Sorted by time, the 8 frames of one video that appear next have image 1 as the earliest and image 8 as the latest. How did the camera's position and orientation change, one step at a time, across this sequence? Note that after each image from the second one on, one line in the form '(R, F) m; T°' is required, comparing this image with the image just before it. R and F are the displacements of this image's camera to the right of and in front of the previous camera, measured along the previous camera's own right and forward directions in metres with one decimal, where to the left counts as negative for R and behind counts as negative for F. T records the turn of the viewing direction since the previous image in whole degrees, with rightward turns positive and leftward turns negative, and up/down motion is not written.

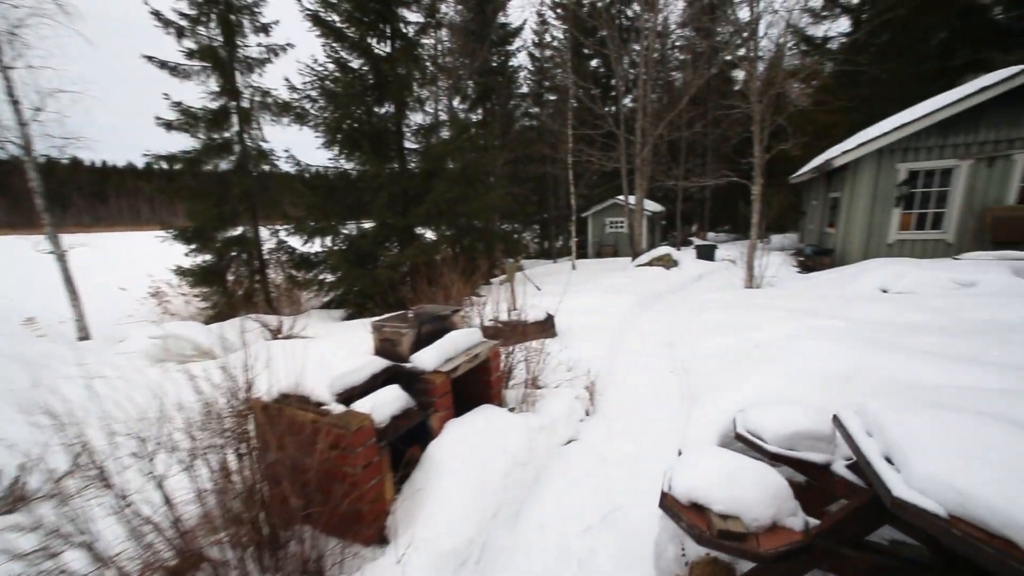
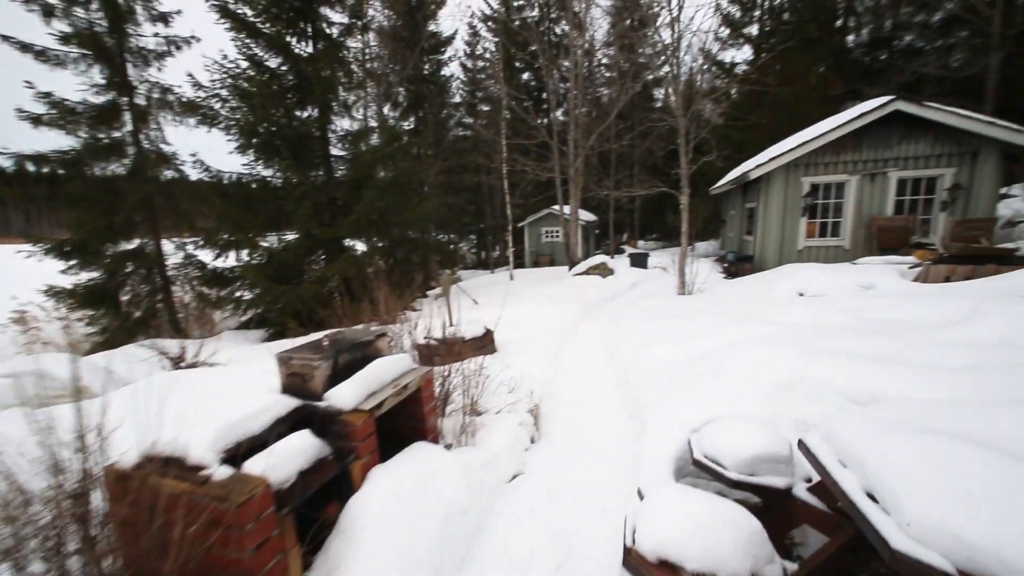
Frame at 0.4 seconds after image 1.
(0.0, +0.2) m; +8°
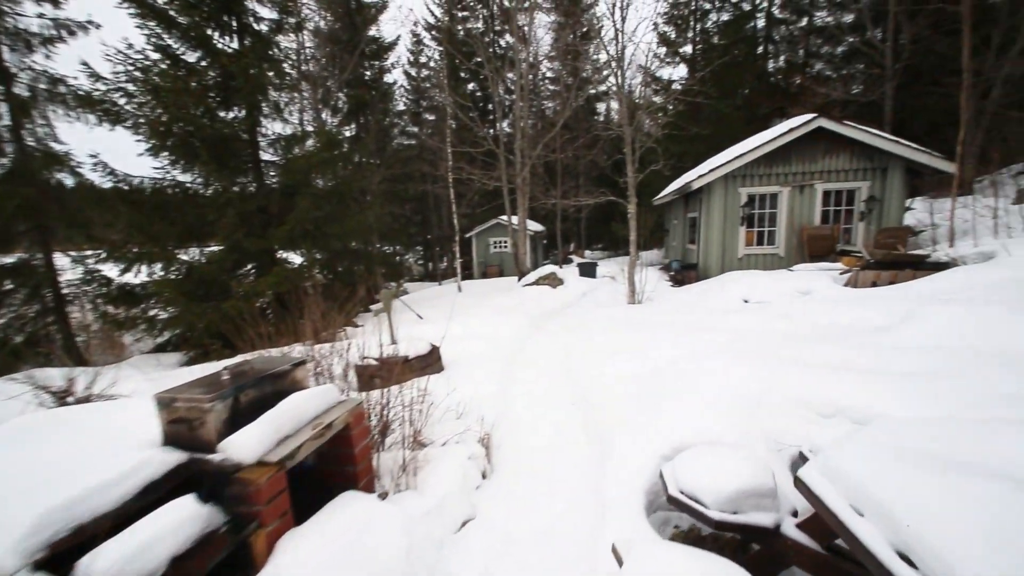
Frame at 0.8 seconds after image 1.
(0.0, +0.3) m; +7°
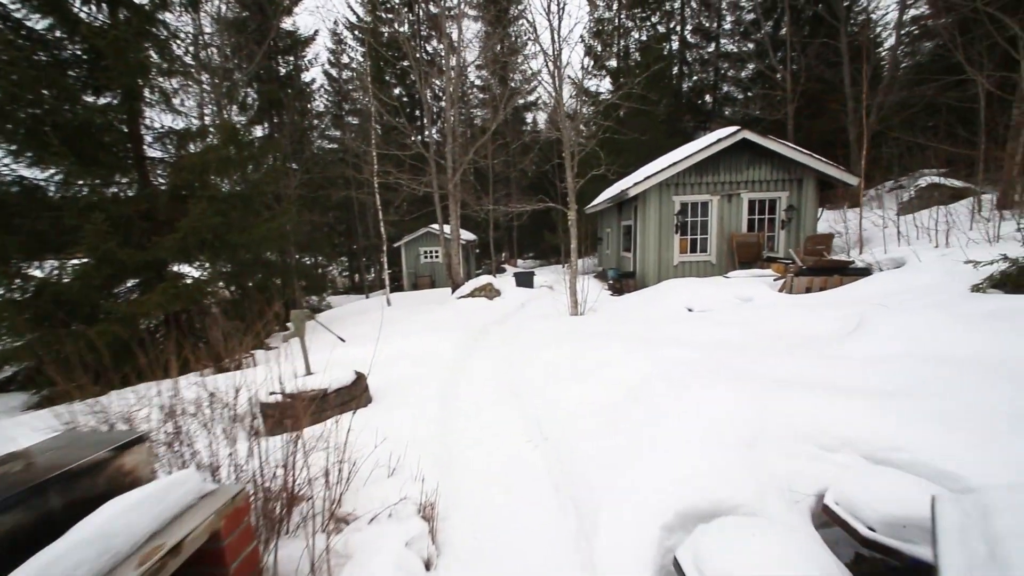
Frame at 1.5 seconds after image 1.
(-0.1, +0.5) m; +9°
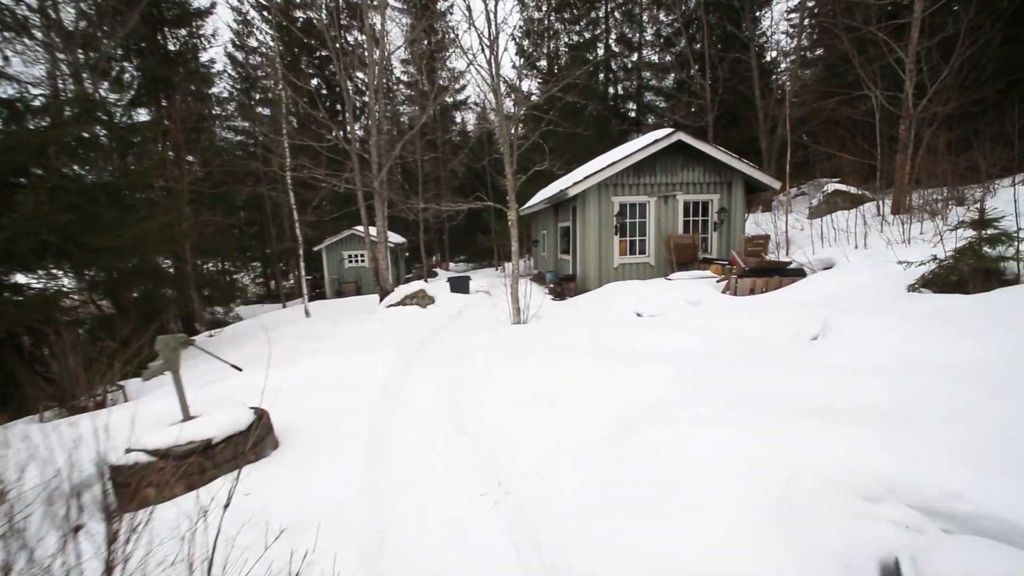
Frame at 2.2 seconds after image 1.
(-0.1, +0.6) m; +9°
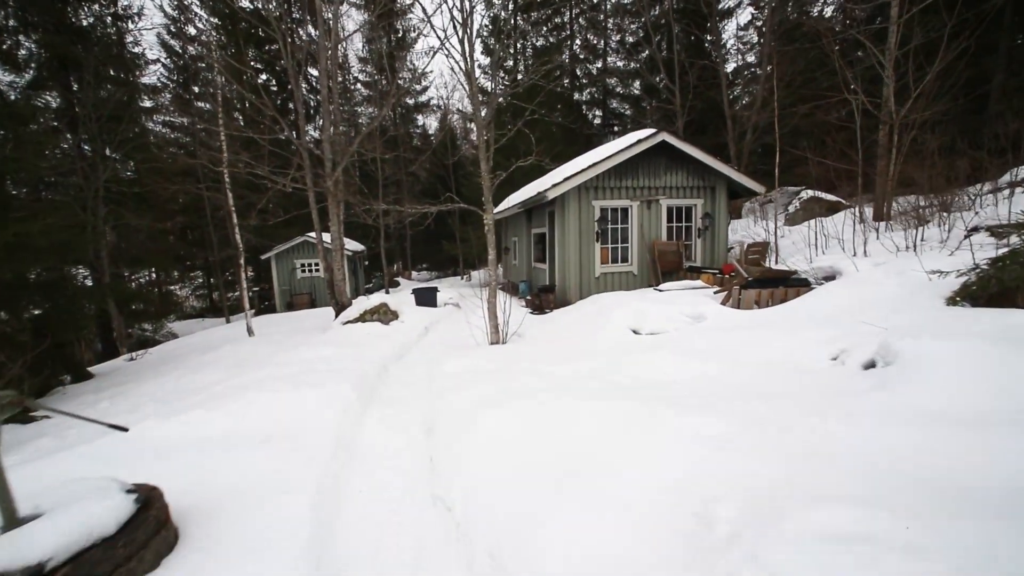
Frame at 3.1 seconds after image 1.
(-0.2, +0.8) m; +5°
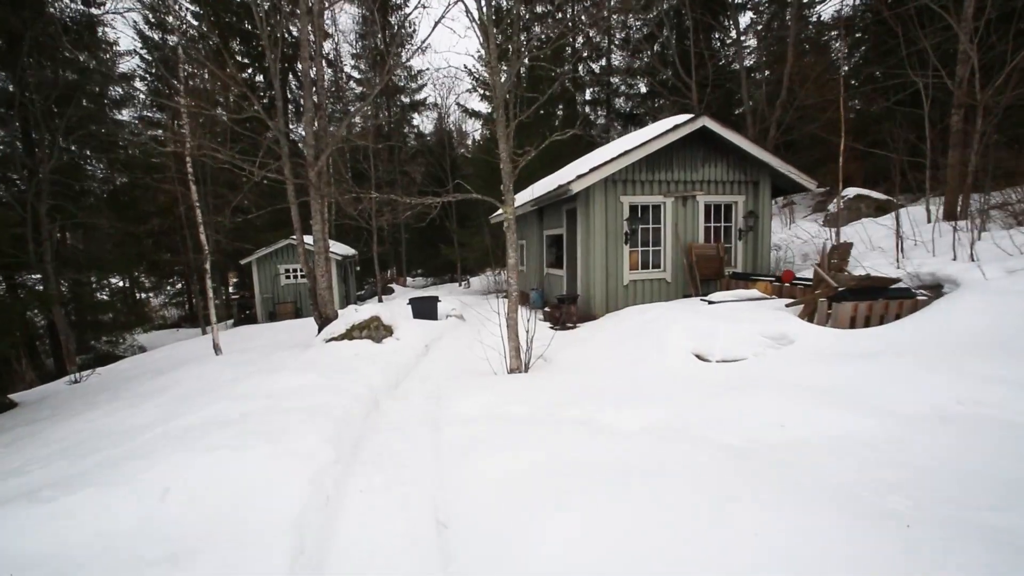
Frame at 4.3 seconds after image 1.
(-0.3, +1.2) m; +1°
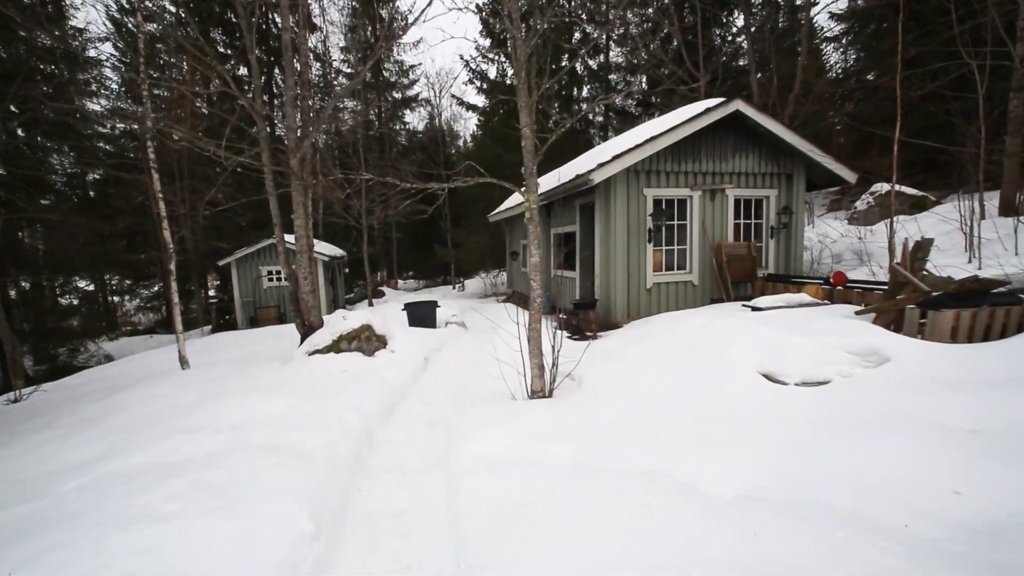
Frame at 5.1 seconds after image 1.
(-0.3, +0.8) m; +1°
